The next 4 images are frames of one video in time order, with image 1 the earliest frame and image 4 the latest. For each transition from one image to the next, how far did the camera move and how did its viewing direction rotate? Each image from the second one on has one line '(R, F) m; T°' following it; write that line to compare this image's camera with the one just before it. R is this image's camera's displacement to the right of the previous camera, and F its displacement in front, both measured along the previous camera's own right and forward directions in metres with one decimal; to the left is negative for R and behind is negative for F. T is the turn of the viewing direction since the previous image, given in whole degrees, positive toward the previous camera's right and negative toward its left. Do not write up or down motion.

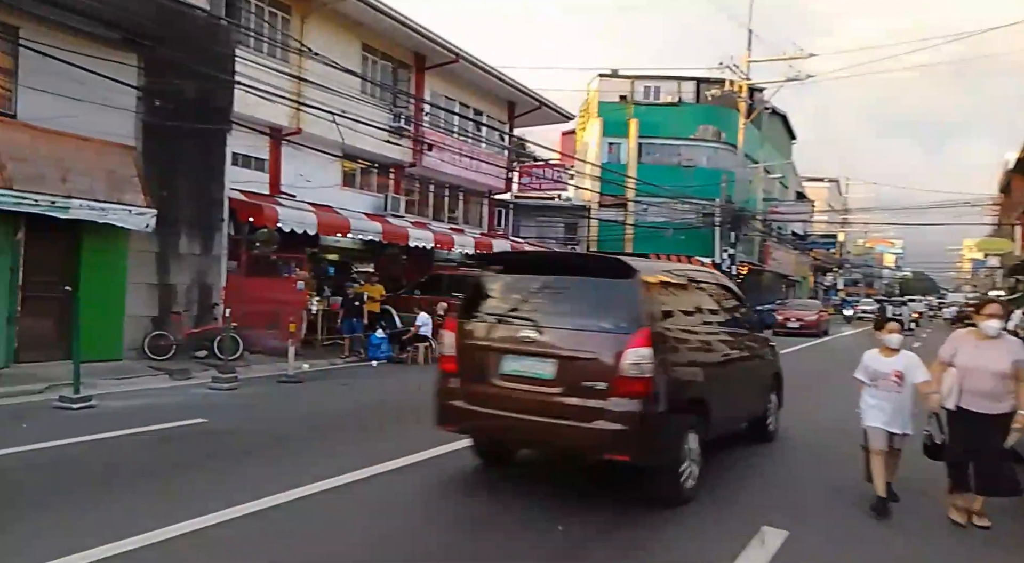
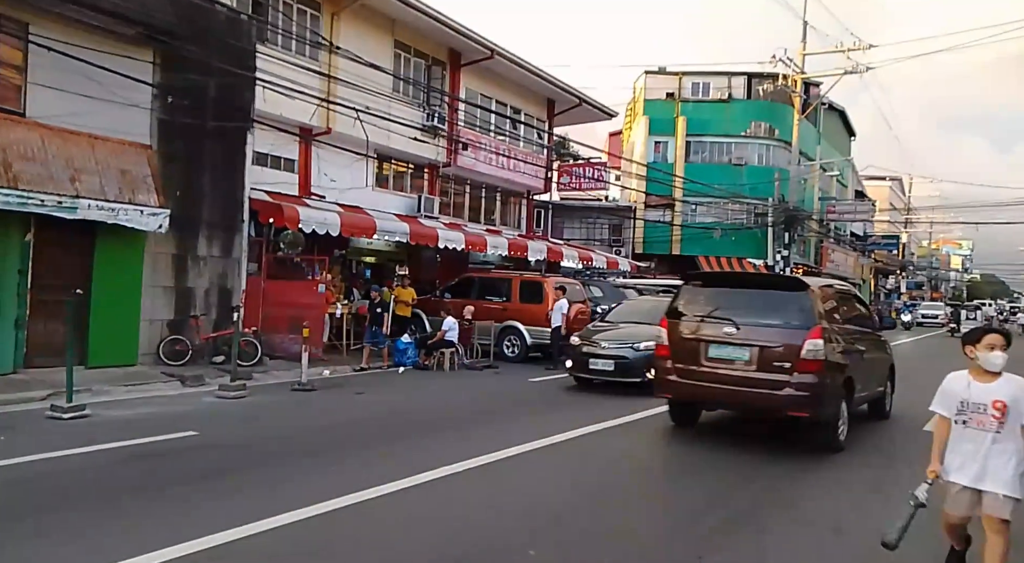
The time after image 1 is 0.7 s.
(+0.4, +0.8) m; -4°
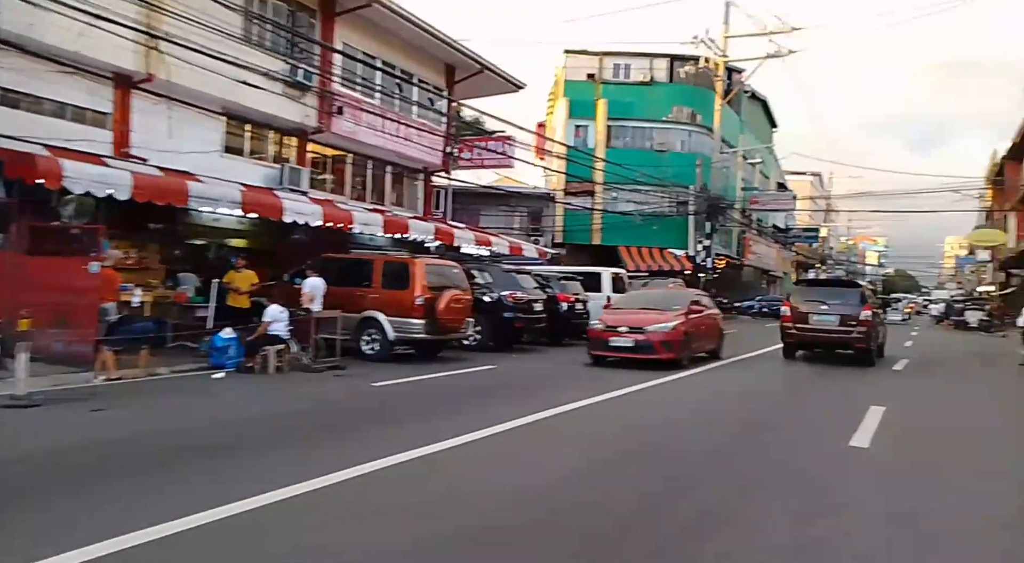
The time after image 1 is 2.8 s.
(+1.4, +2.8) m; +5°
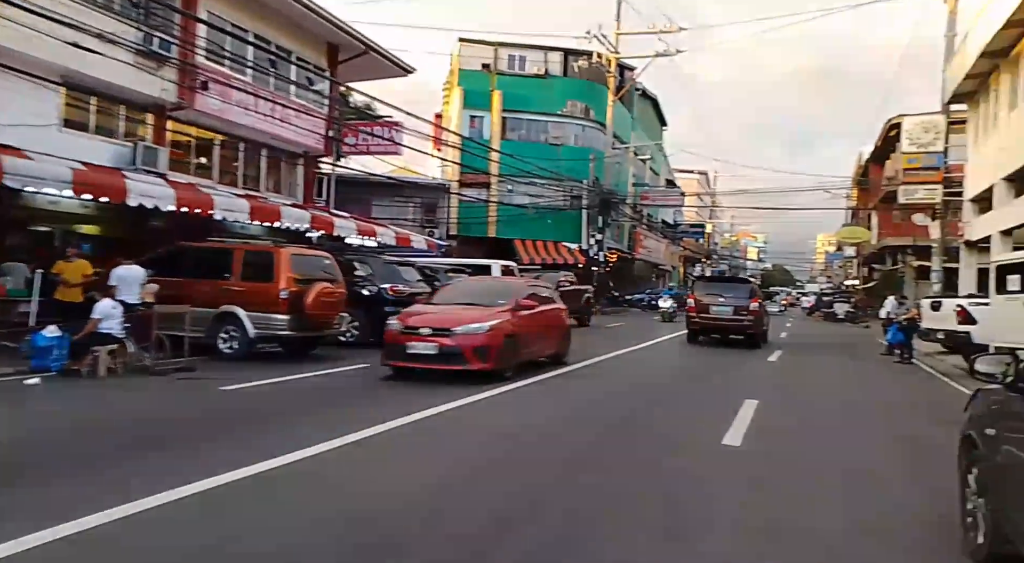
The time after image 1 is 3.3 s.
(+0.4, +0.7) m; +8°
